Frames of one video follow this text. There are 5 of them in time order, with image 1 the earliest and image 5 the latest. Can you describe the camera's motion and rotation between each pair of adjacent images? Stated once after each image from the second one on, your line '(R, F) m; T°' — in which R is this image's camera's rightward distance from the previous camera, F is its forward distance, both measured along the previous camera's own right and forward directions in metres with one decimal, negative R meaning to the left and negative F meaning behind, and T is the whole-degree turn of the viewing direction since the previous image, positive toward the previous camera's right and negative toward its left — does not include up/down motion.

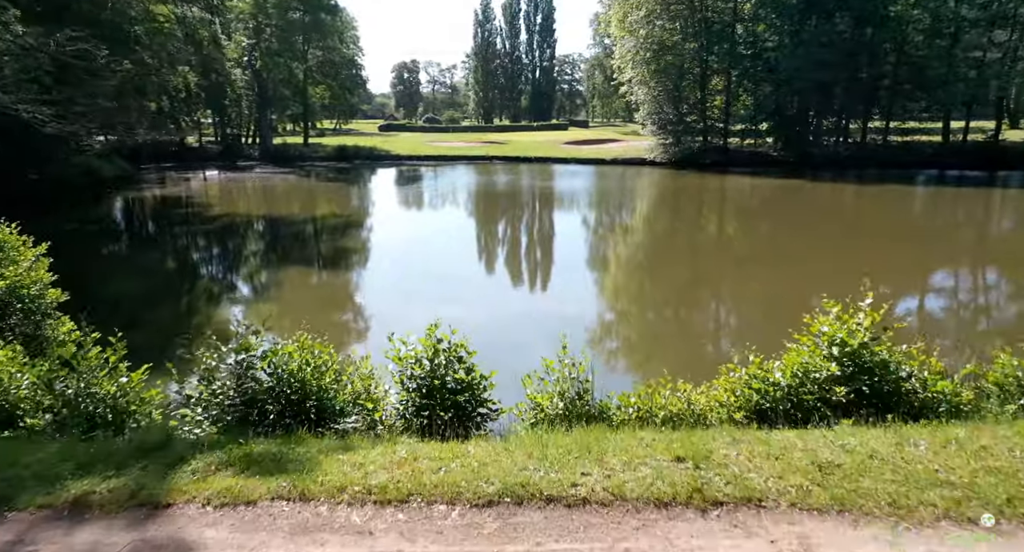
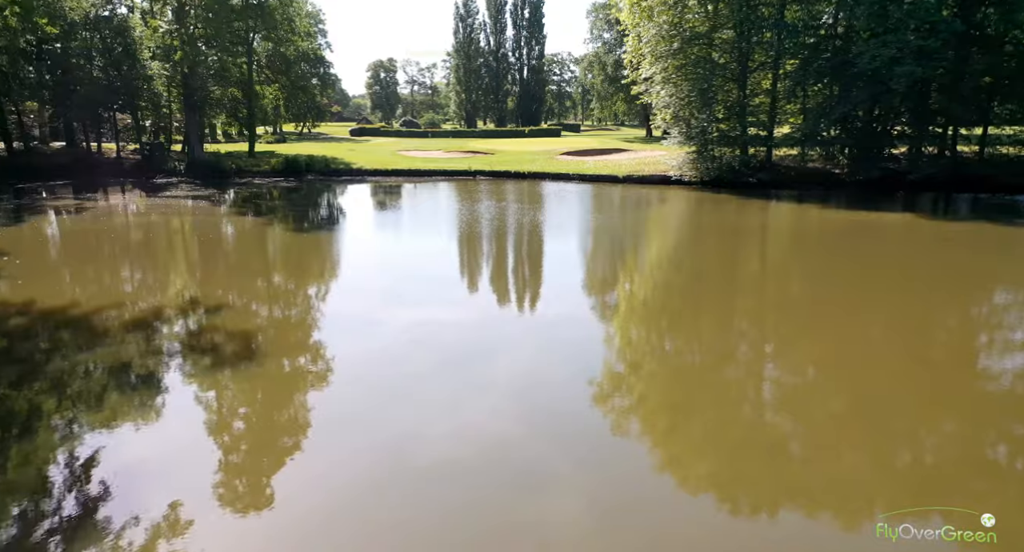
(-0.1, +4.0) m; +1°
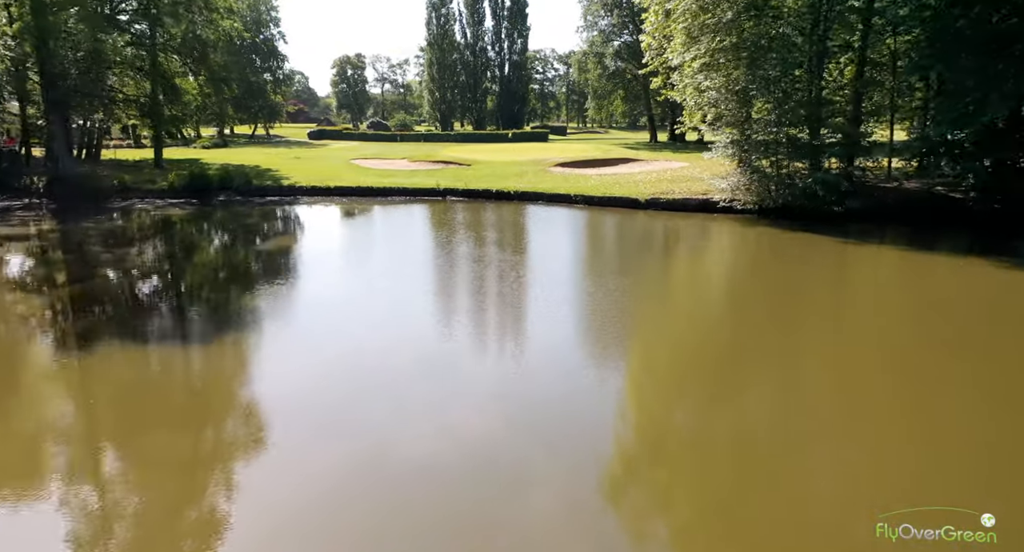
(0.0, +4.4) m; +2°
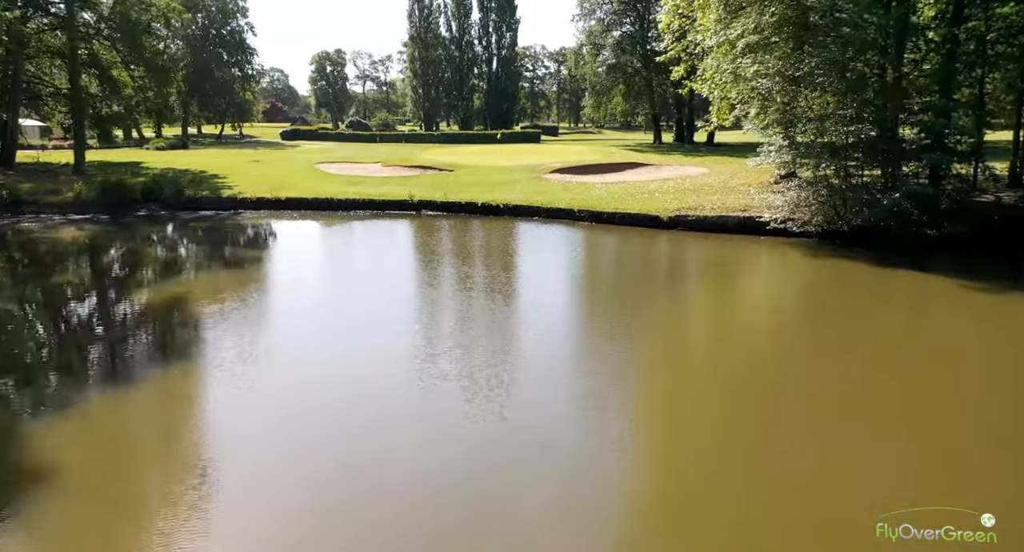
(0.0, +2.5) m; +1°
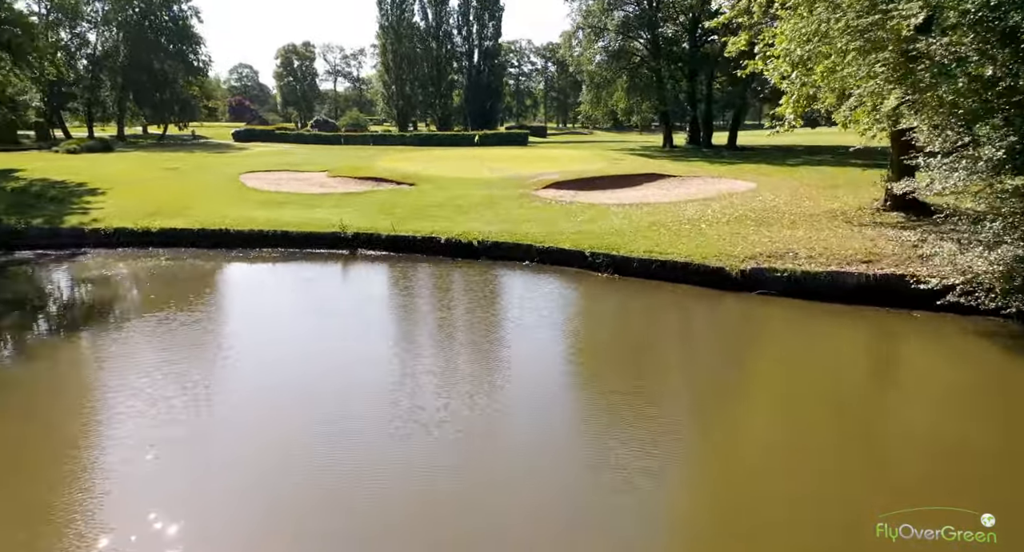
(+0.1, +3.7) m; +1°
